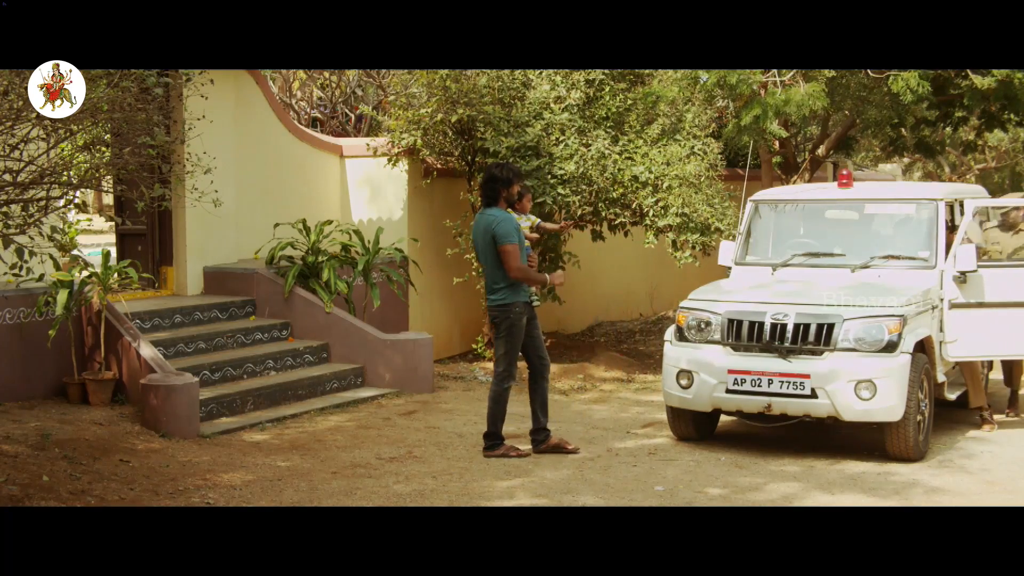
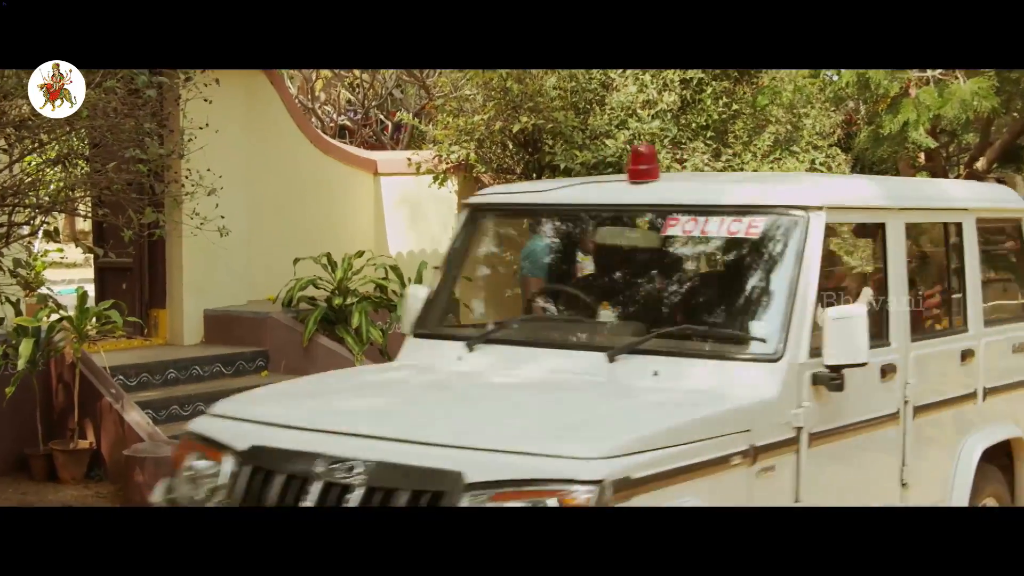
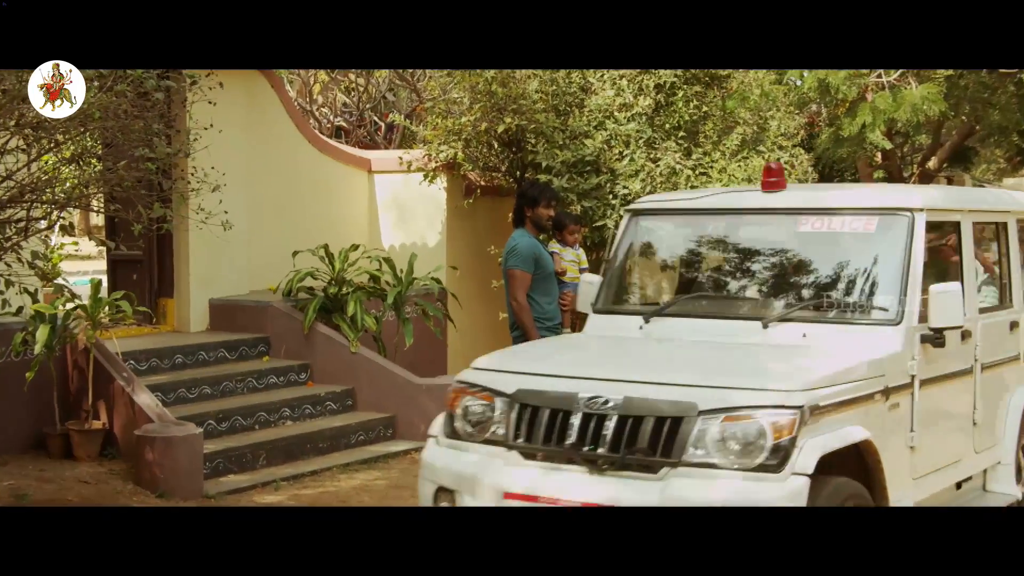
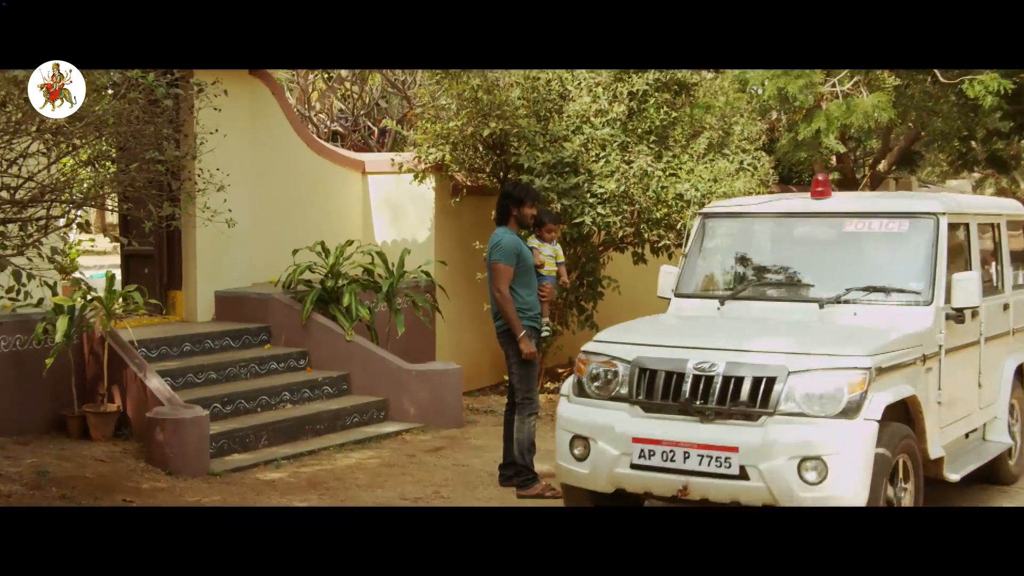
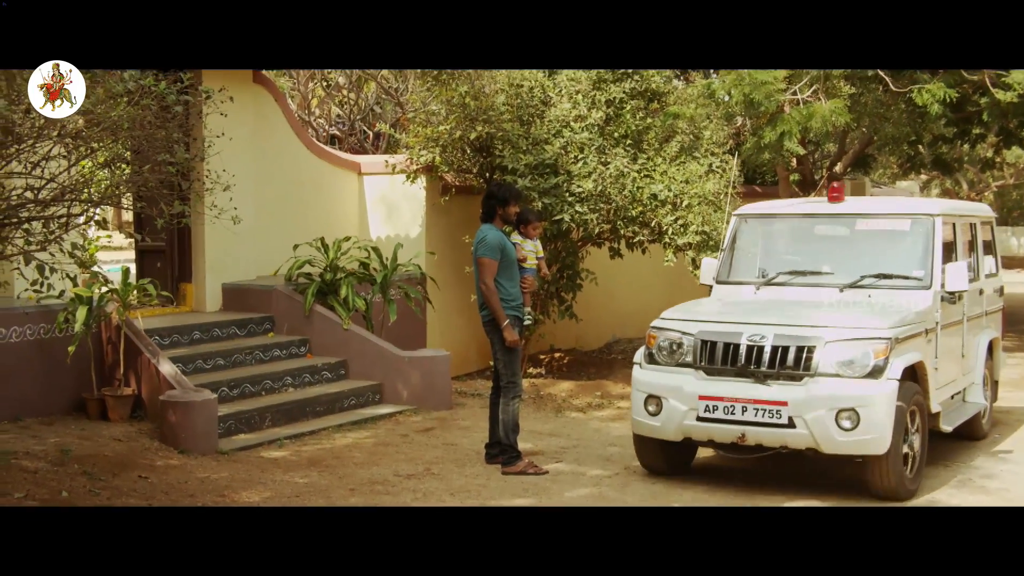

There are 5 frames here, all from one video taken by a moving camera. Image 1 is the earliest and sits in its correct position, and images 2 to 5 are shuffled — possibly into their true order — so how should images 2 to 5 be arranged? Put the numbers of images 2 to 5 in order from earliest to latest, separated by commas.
5, 4, 3, 2
